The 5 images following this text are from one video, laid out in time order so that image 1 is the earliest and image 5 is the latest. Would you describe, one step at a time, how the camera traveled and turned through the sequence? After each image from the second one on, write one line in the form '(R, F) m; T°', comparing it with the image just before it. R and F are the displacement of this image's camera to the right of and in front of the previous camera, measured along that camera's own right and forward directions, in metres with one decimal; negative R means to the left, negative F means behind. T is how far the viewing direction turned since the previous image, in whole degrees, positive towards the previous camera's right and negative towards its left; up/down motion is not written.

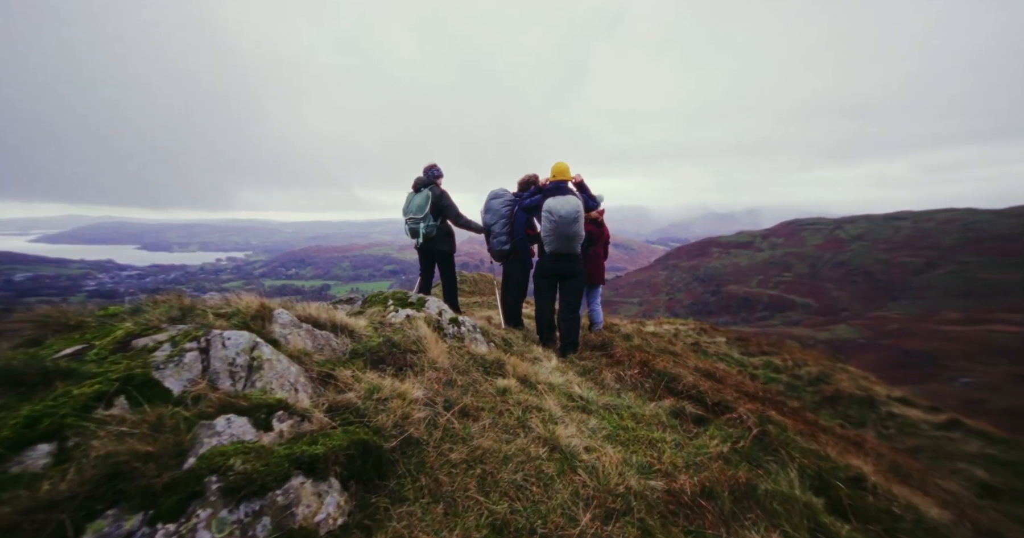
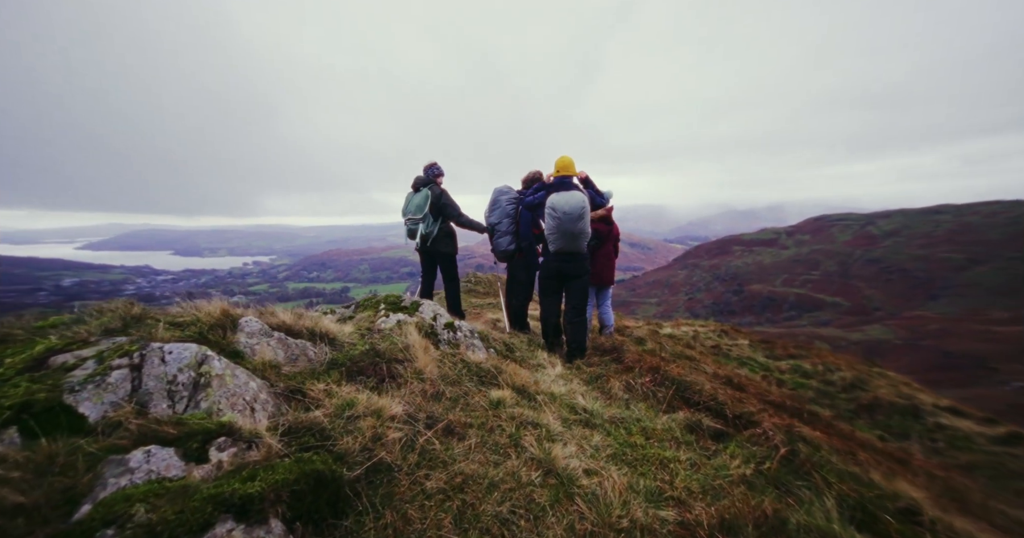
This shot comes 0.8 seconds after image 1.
(+0.2, +0.3) m; -2°
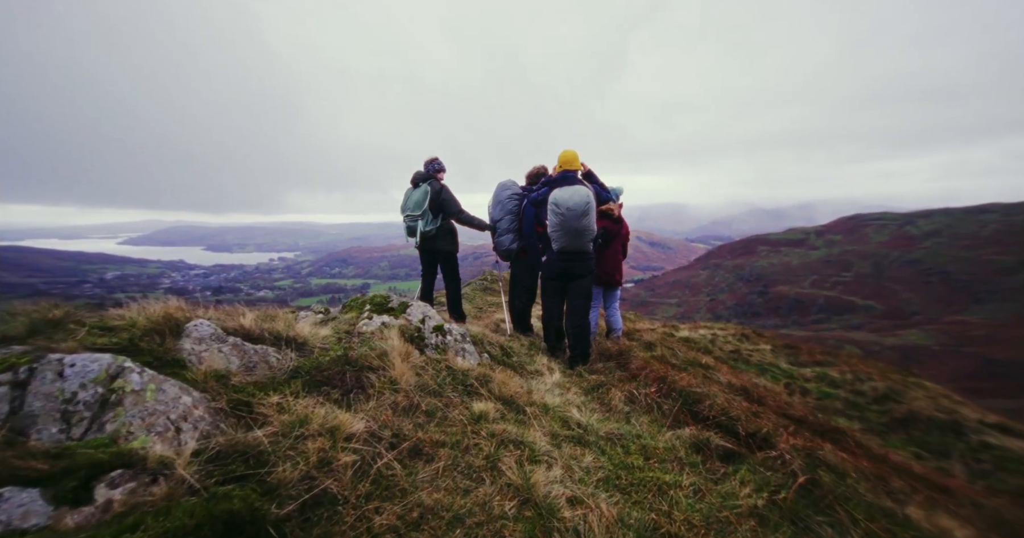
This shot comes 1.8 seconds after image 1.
(+0.3, +0.4) m; -3°
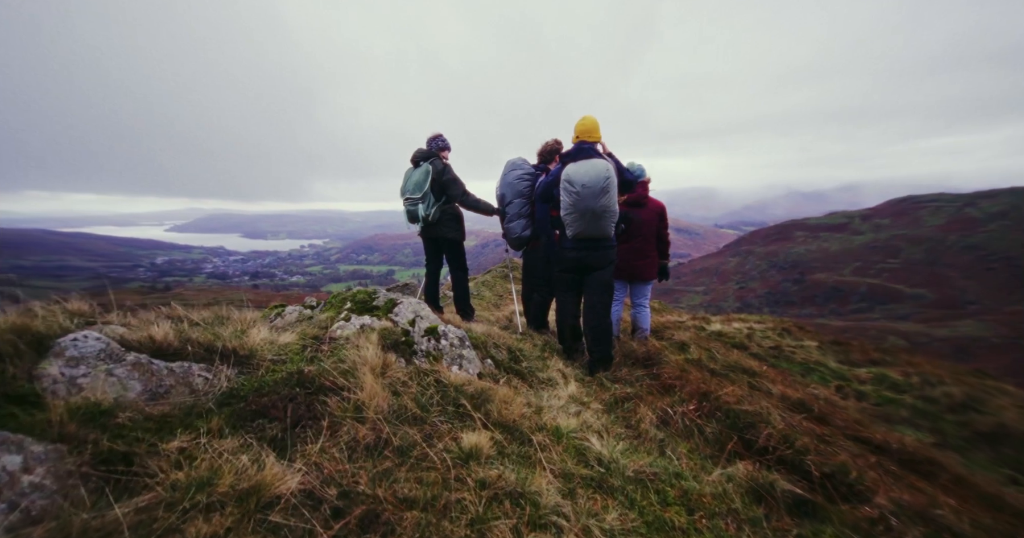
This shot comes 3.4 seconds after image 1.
(+0.1, +0.8) m; -3°
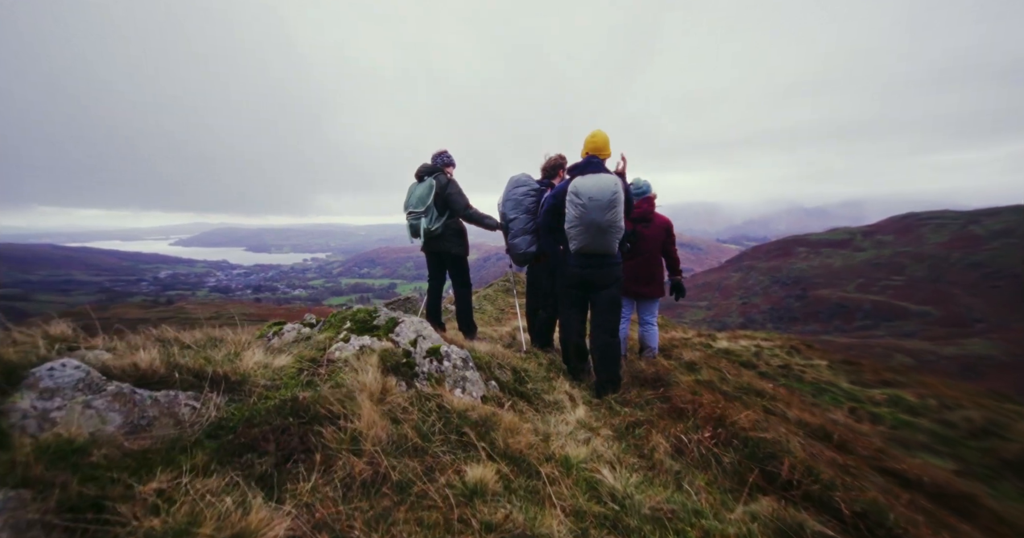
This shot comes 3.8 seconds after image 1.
(0.0, +0.1) m; 0°
